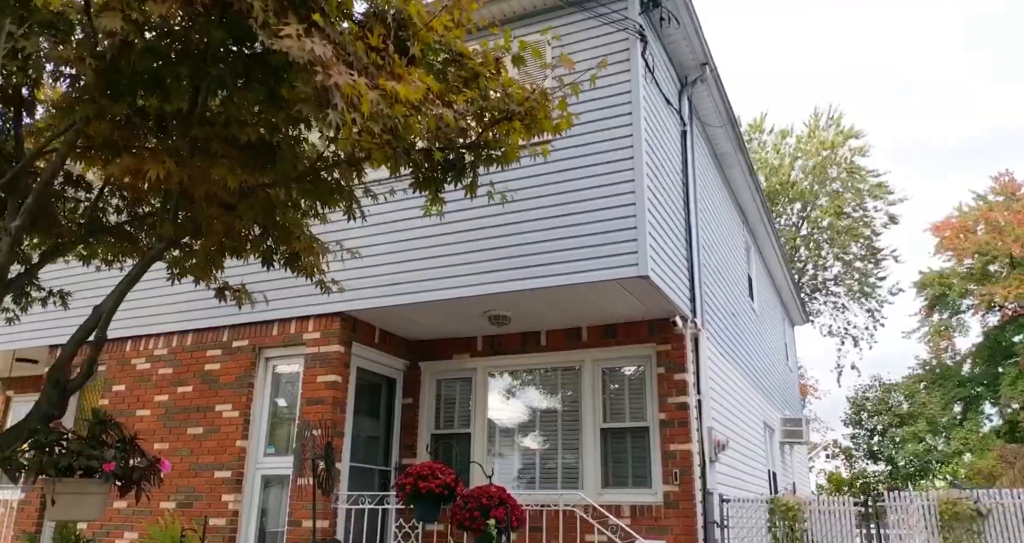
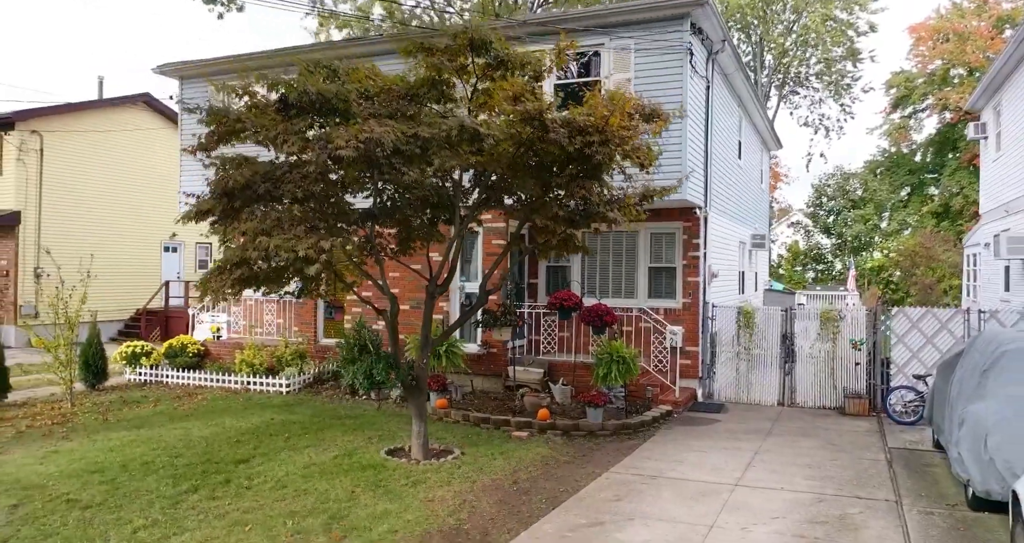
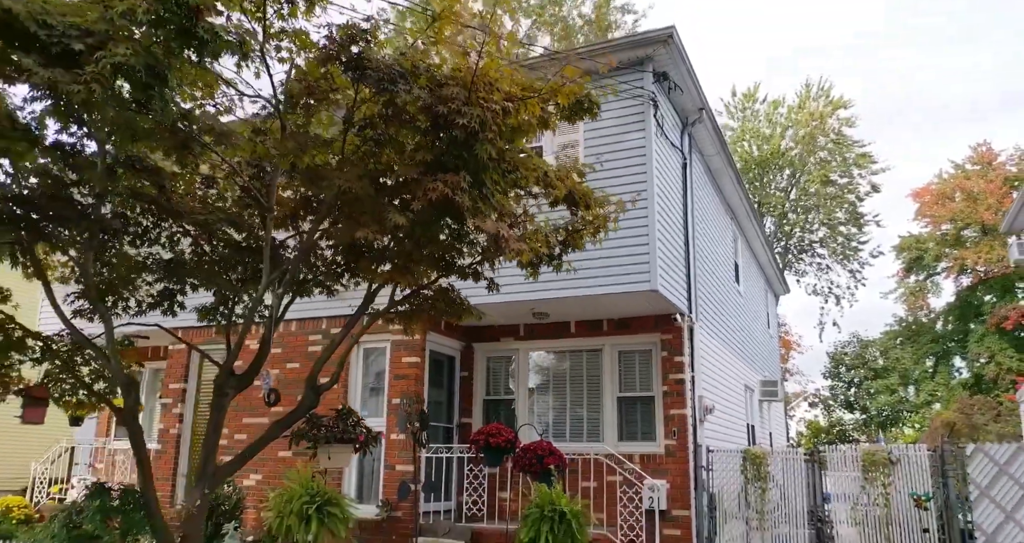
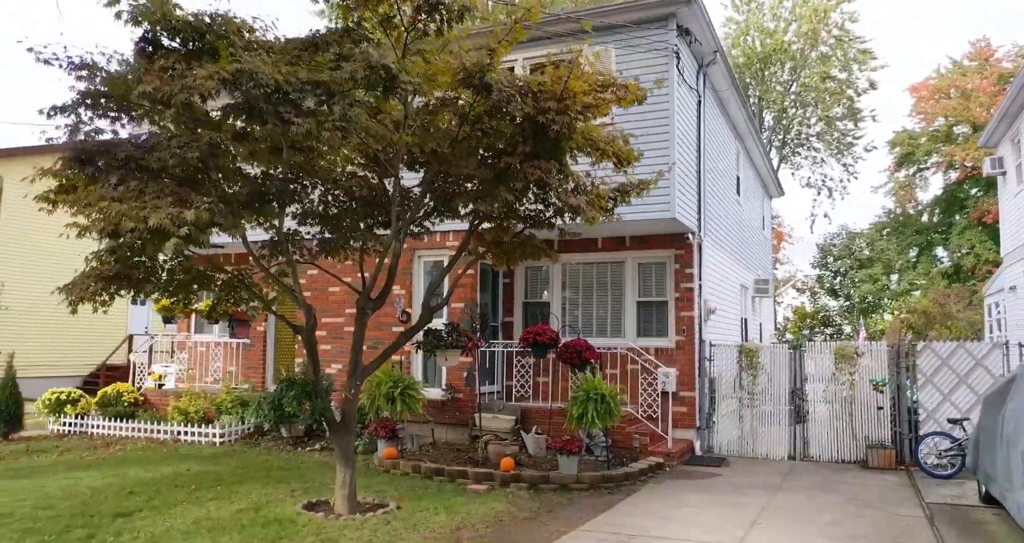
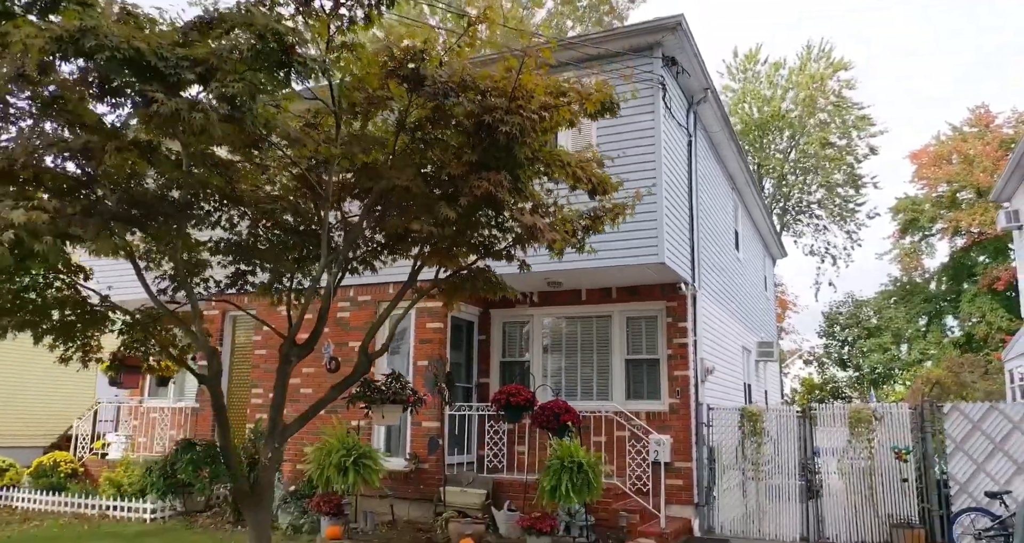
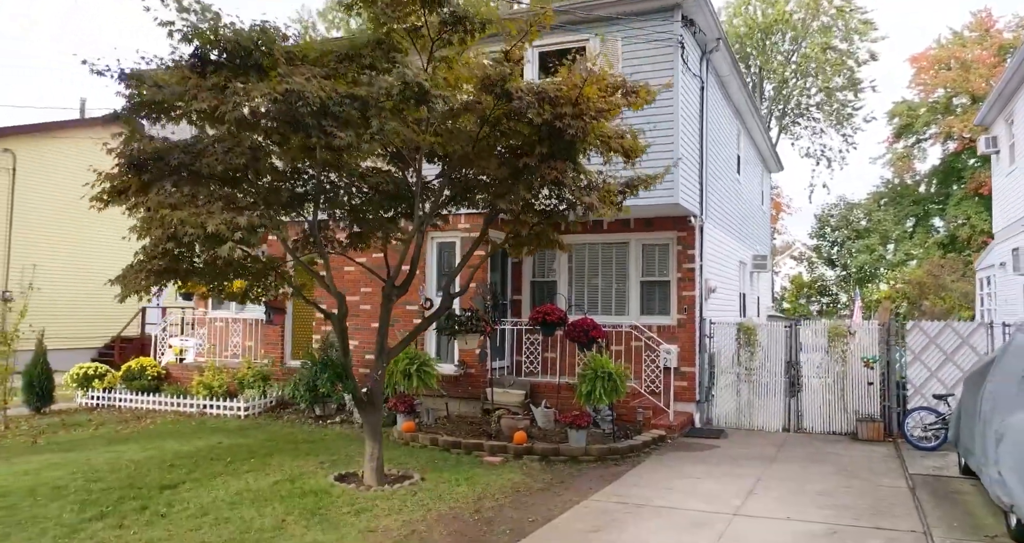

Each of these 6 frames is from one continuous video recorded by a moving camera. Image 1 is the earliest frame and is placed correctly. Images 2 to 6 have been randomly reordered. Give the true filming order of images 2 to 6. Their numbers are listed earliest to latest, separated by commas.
3, 5, 4, 6, 2
